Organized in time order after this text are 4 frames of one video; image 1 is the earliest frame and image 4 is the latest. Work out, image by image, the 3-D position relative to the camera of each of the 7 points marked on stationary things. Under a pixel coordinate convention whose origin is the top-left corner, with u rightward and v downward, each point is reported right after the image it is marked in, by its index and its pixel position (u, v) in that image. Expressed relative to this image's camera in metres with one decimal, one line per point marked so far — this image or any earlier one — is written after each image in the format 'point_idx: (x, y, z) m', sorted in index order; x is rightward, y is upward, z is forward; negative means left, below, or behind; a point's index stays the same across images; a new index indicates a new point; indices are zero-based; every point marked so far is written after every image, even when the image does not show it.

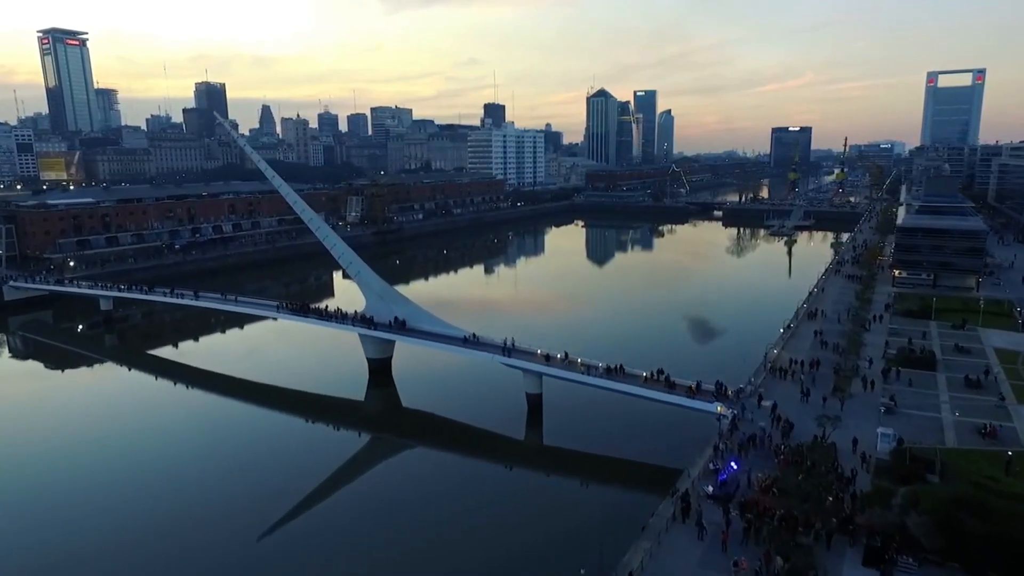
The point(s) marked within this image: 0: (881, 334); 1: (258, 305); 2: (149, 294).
0: (+9.1, -1.1, +15.7) m
1: (-6.9, -0.4, +17.4) m
2: (-11.1, -0.2, +19.3) m
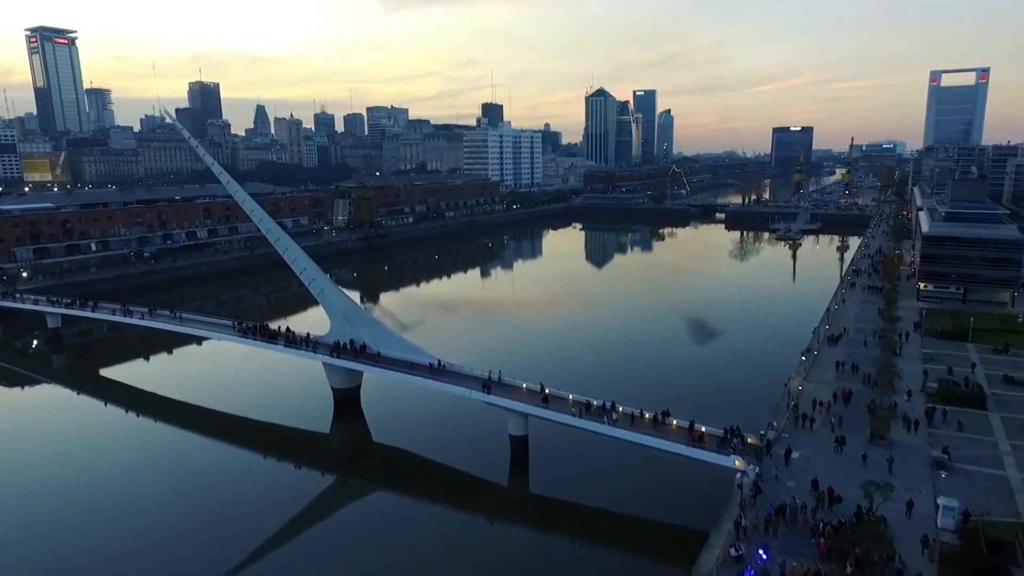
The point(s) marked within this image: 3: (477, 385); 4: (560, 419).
0: (+8.8, -1.6, +13.8) m
1: (-7.3, -0.9, +15.5) m
2: (-11.4, -0.7, +17.4) m
3: (-0.7, -1.8, +12.0) m
4: (+0.8, -2.2, +10.9) m
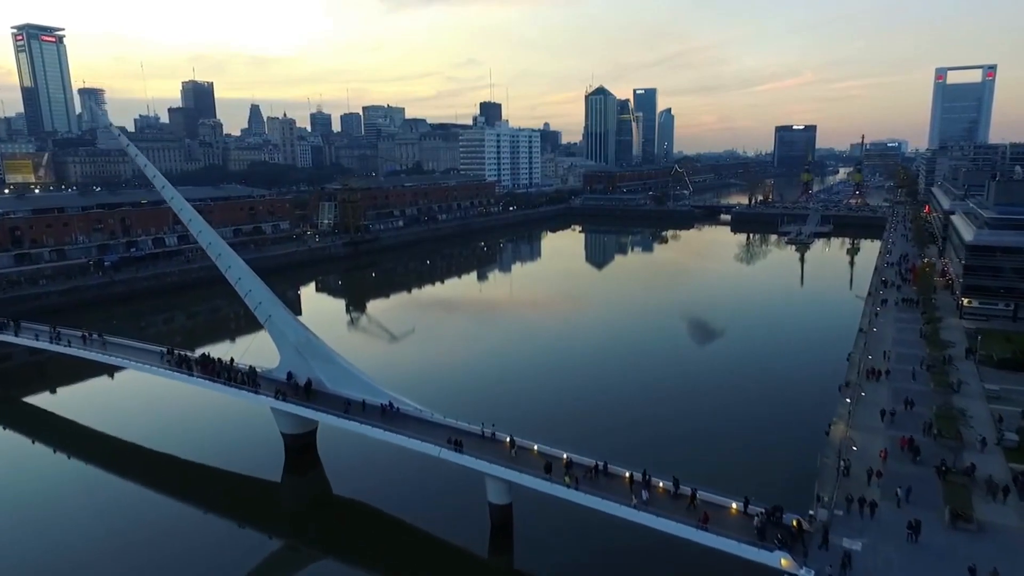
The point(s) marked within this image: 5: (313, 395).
0: (+8.5, -2.0, +11.5) m
1: (-7.6, -1.4, +13.2) m
2: (-11.7, -1.2, +15.1) m
3: (-1.0, -2.3, +9.8) m
4: (+0.5, -2.7, +8.6) m
5: (-3.5, -1.9, +11.3) m
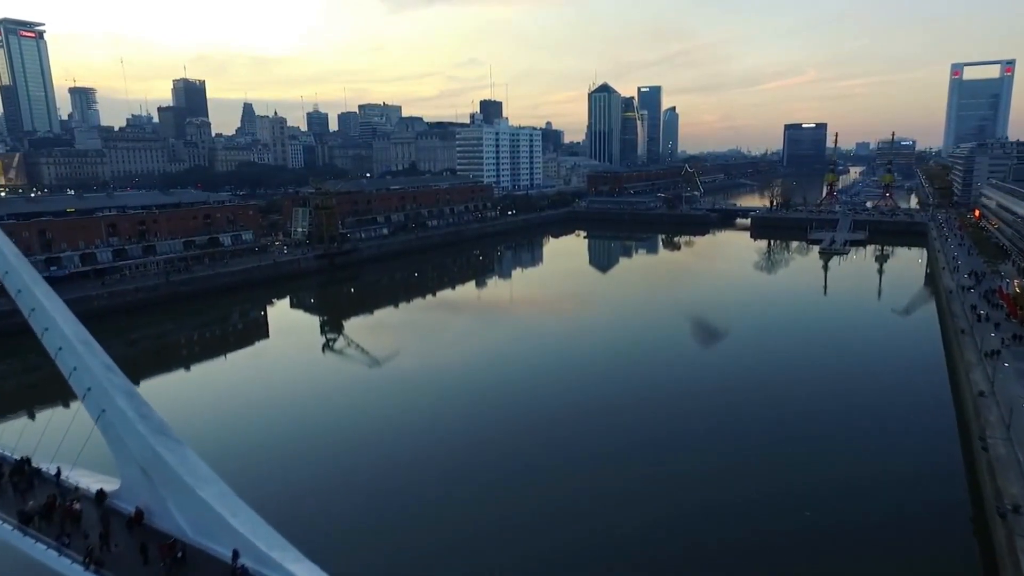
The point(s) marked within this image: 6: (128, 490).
0: (+8.2, -2.9, +7.0) m
1: (-7.8, -2.3, +8.7) m
2: (-11.9, -2.1, +10.7) m
3: (-1.2, -3.2, +5.3) m
4: (+0.3, -3.6, +4.1) m
5: (-3.8, -2.8, +6.8) m
6: (-4.5, -2.4, +7.5) m
